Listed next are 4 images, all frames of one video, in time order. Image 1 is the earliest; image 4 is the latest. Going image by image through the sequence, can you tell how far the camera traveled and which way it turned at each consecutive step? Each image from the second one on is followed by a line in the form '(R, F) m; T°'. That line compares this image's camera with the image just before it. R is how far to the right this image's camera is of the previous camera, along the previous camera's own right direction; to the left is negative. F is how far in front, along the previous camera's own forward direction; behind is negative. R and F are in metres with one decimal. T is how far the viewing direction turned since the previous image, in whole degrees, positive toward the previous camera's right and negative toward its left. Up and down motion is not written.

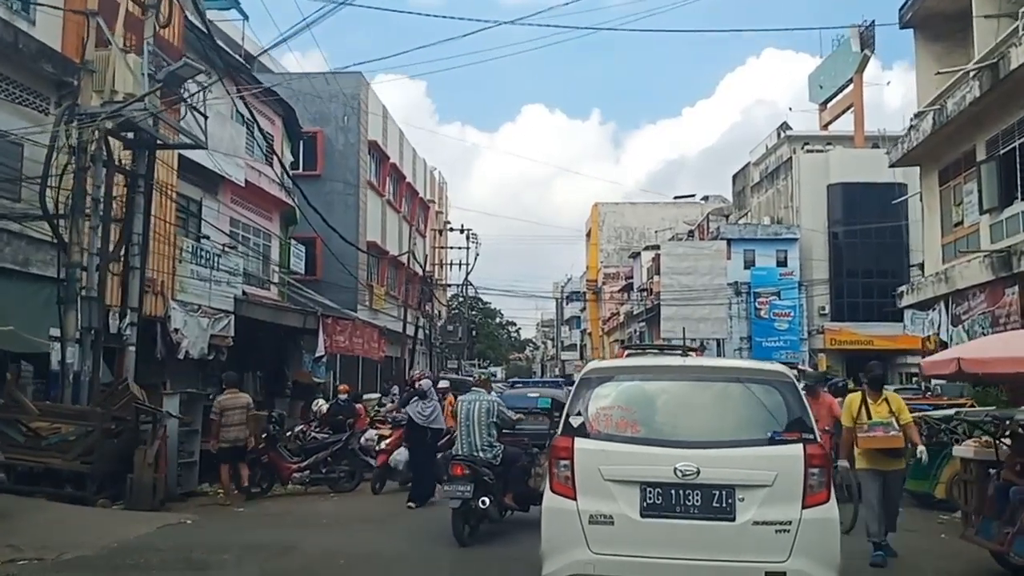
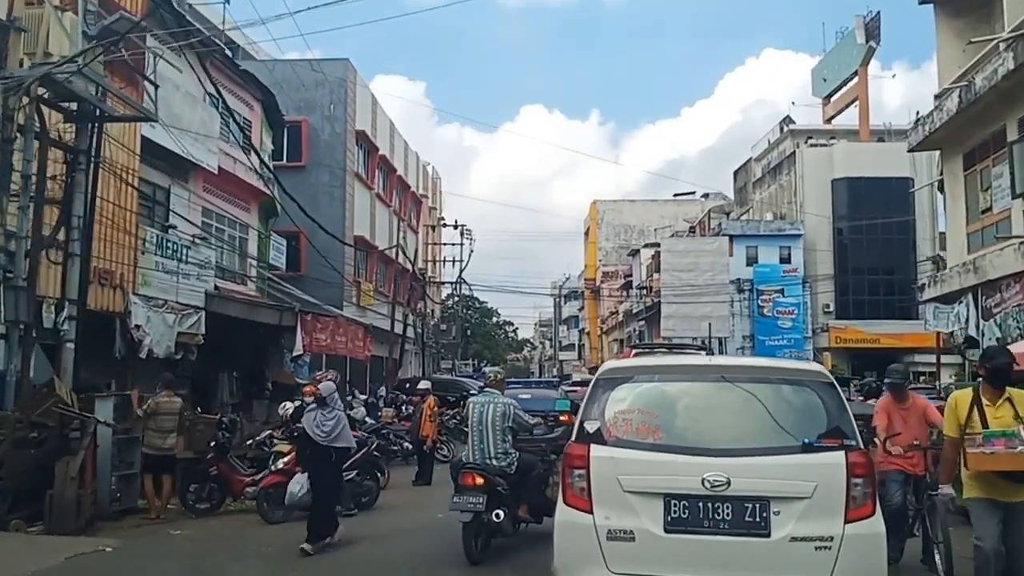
(+0.1, +1.2) m; 0°
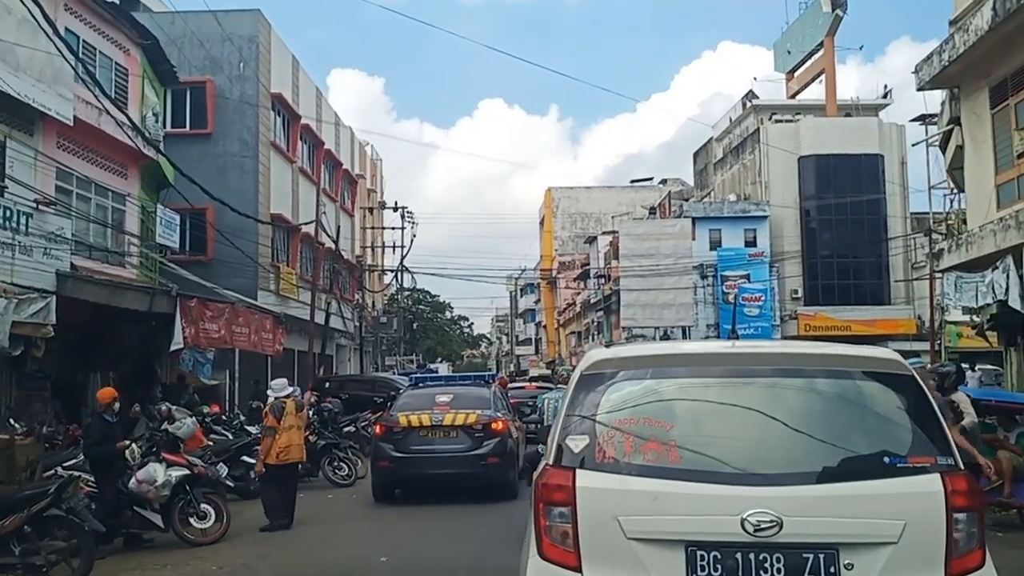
(+0.4, +2.9) m; +2°
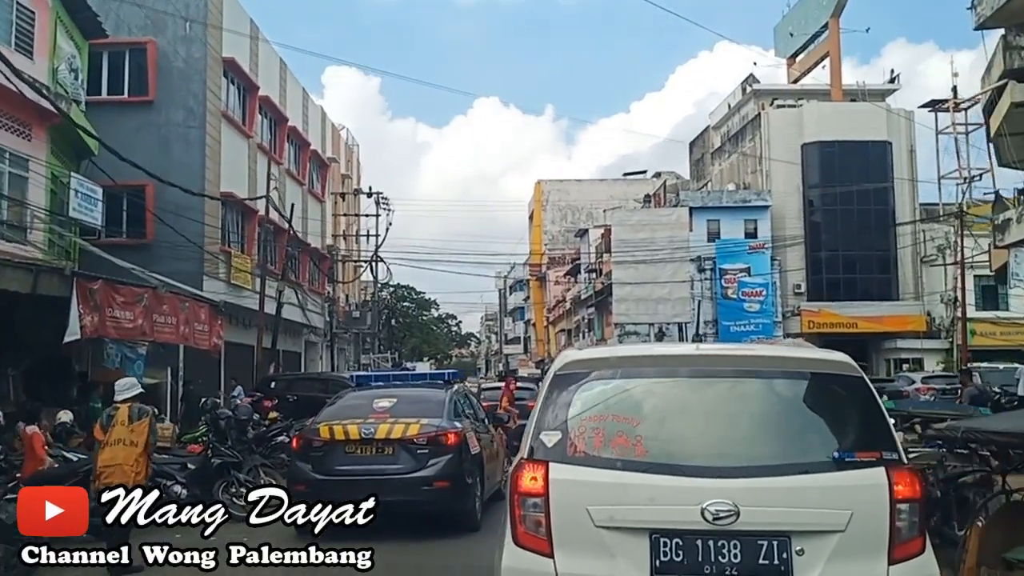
(+0.2, +2.4) m; 0°
